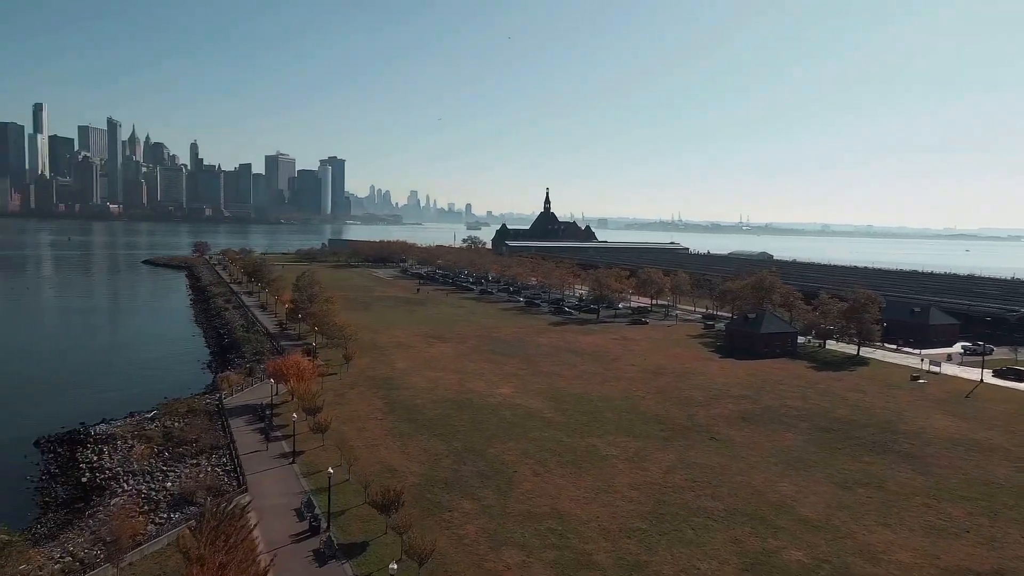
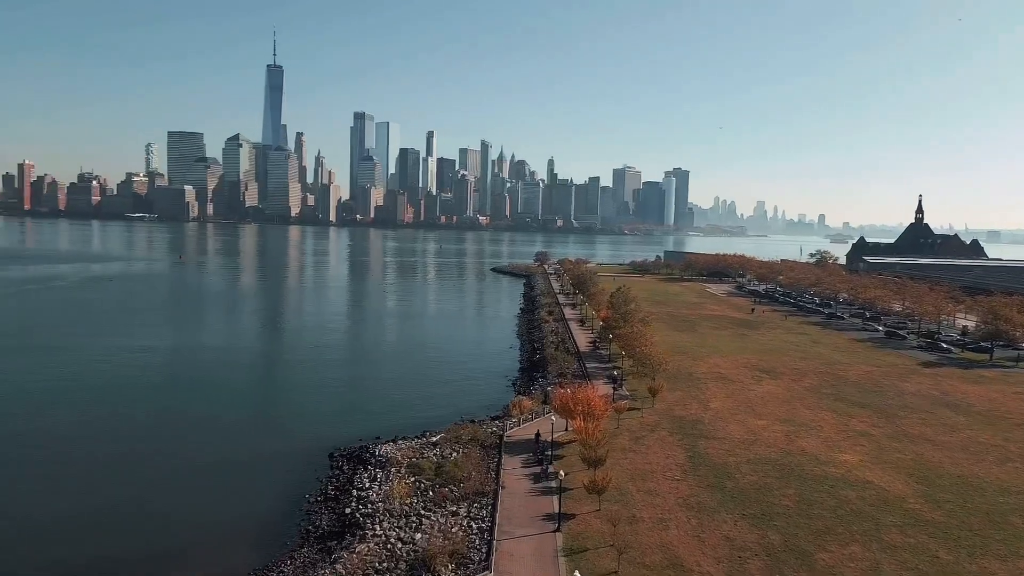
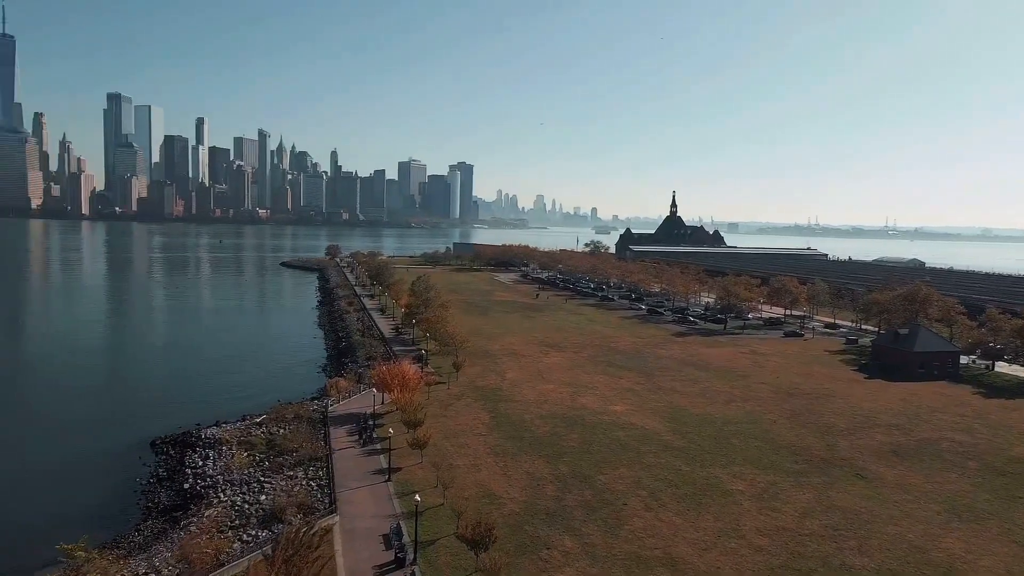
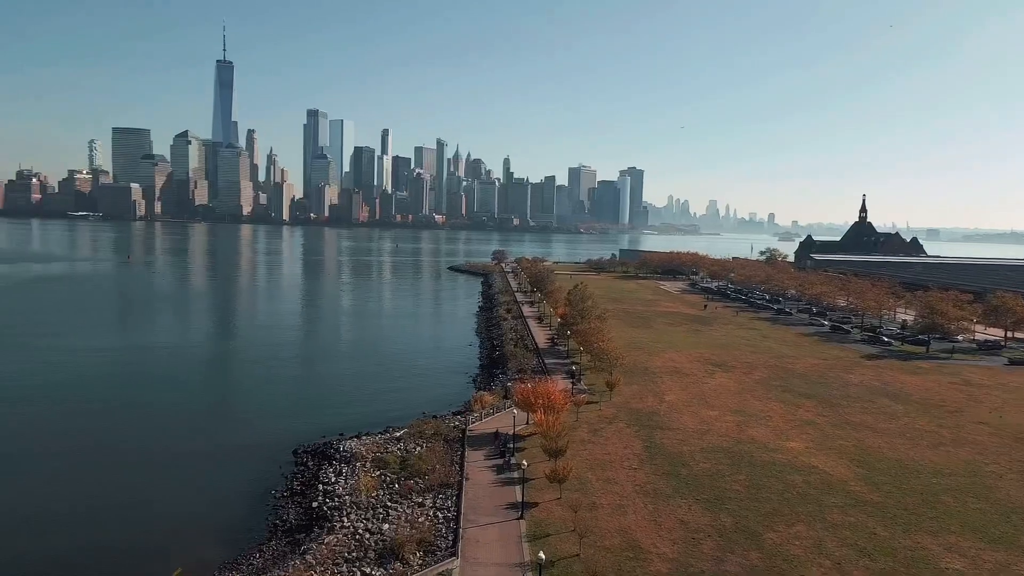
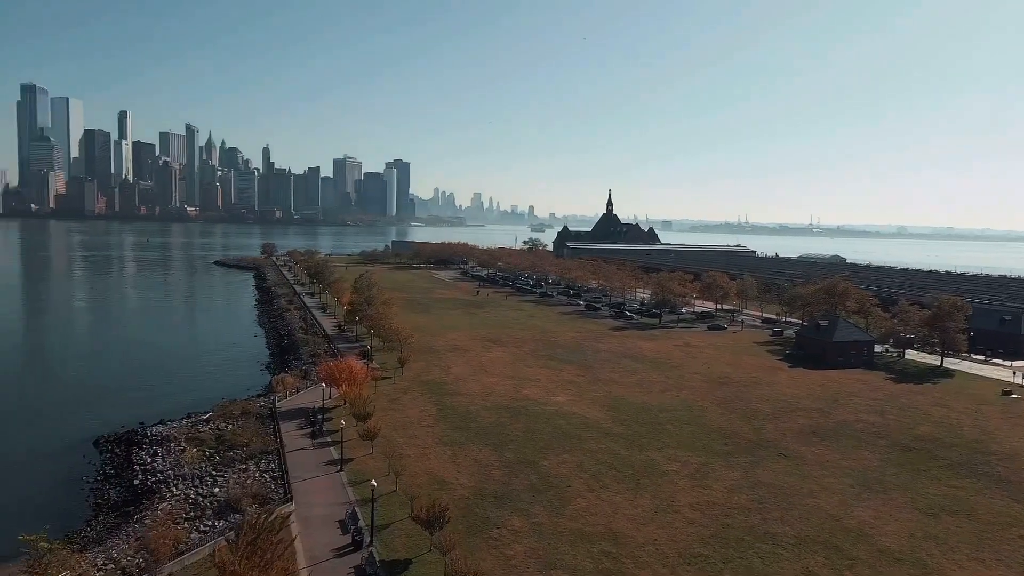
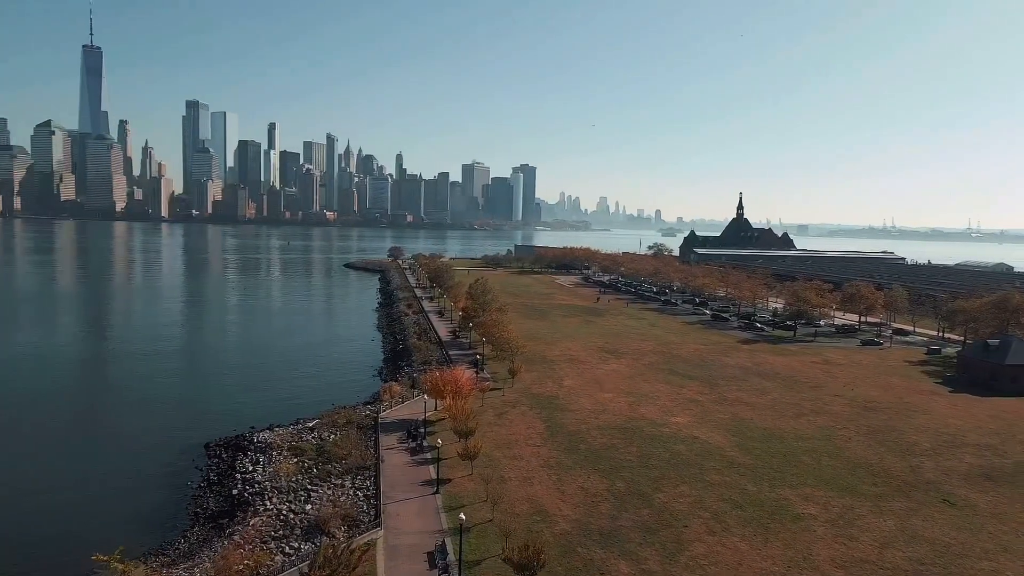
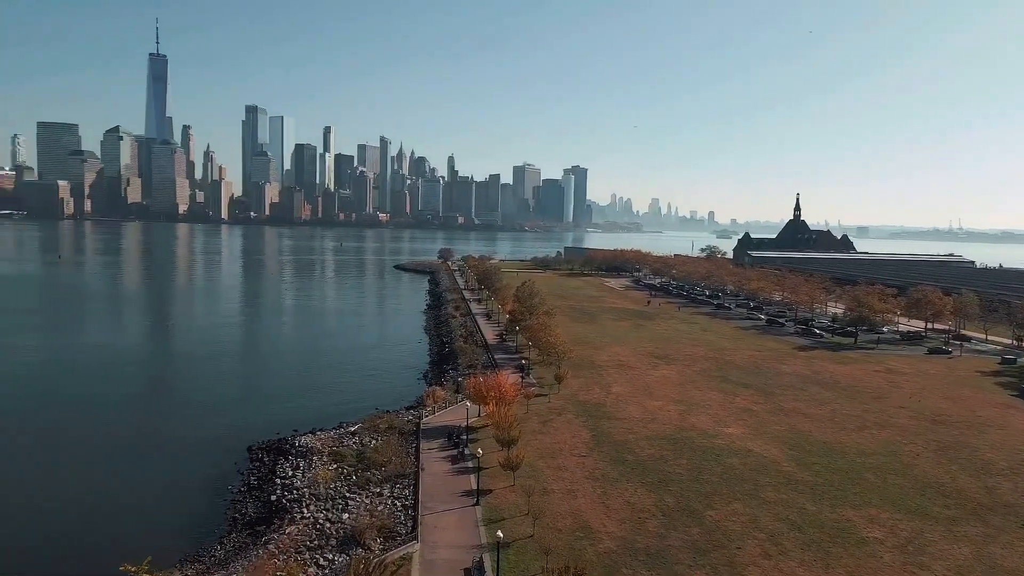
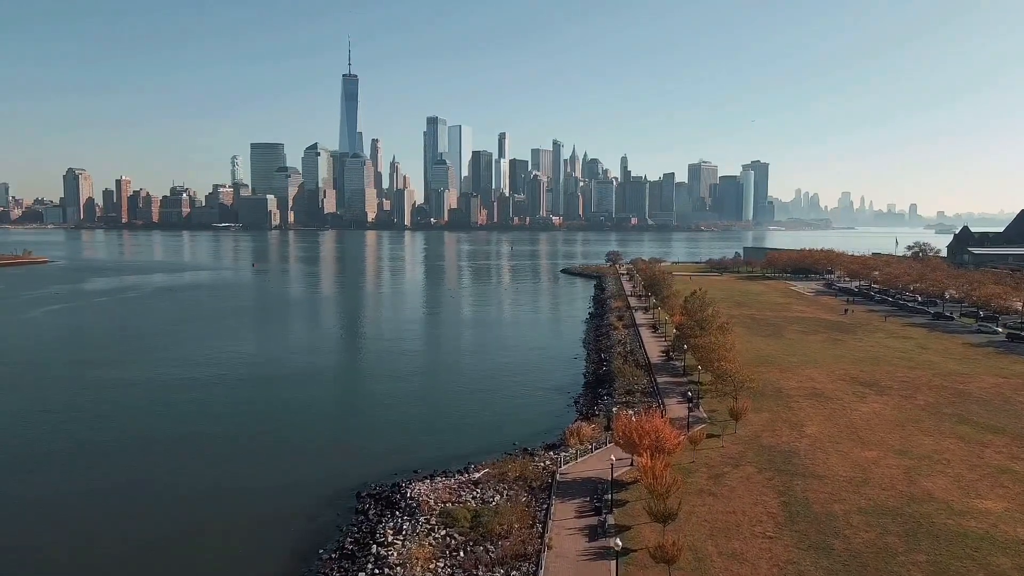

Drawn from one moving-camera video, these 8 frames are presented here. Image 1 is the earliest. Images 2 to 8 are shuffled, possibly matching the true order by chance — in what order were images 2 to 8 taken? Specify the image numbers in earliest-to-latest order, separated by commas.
5, 3, 6, 7, 4, 2, 8
